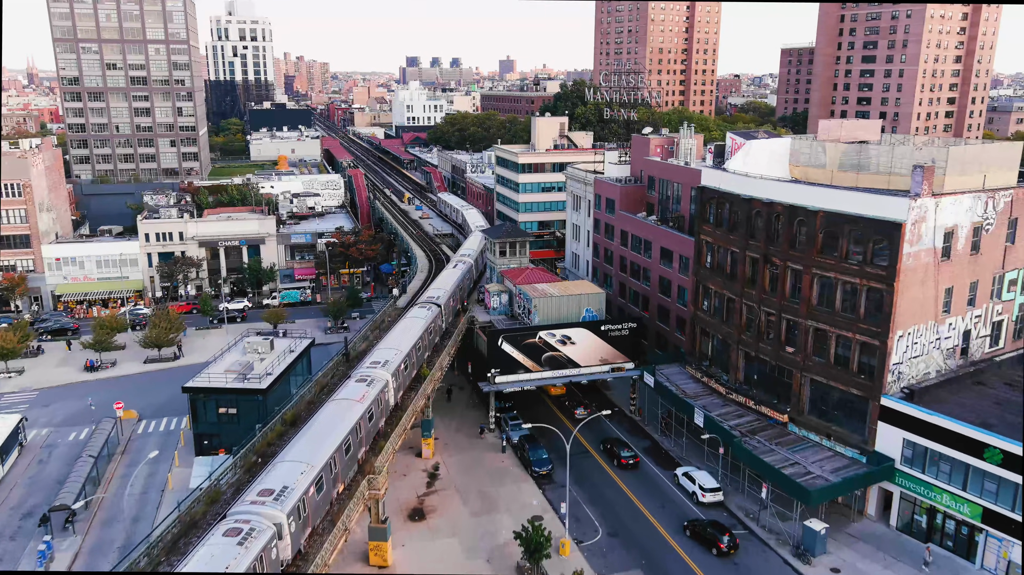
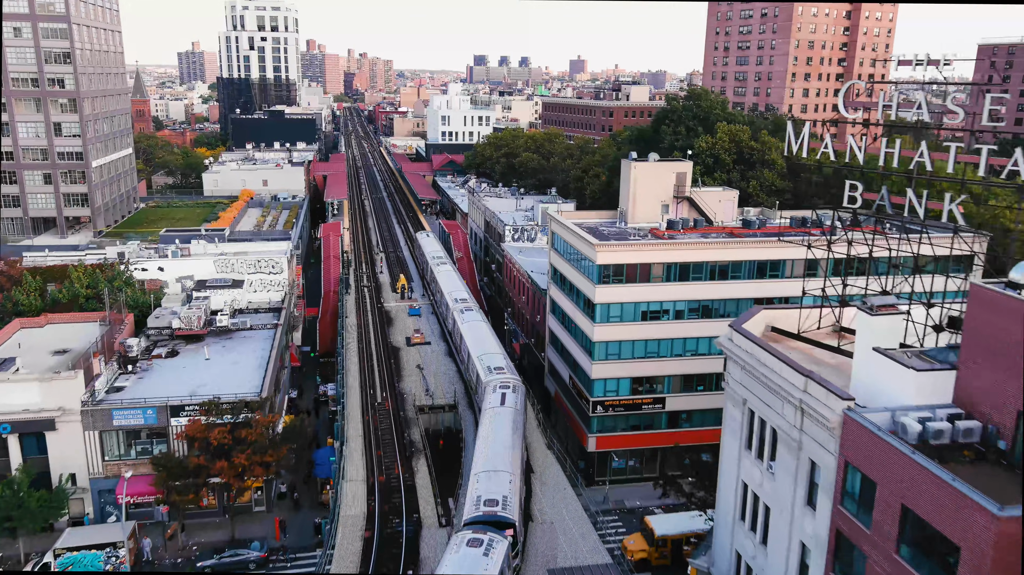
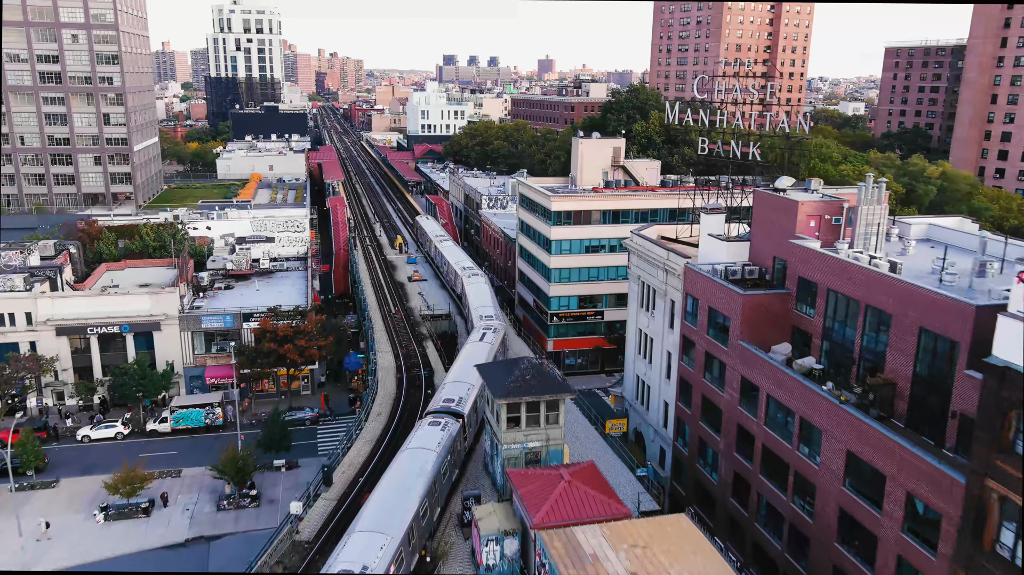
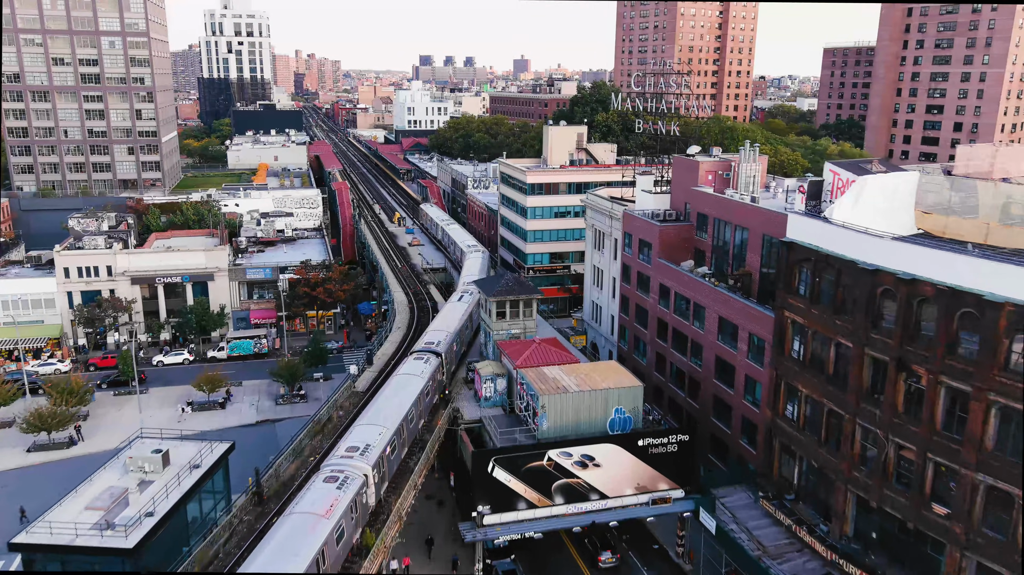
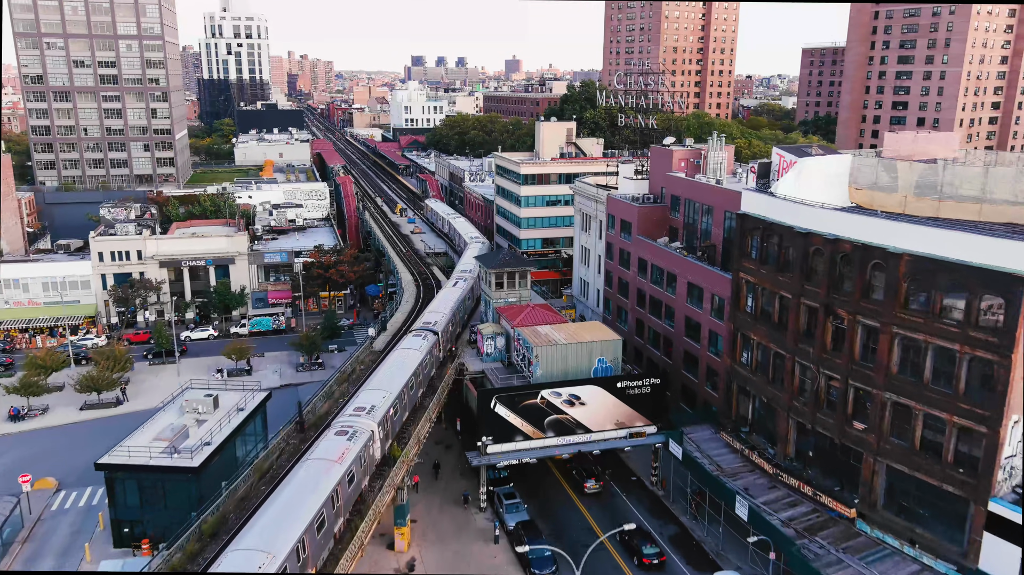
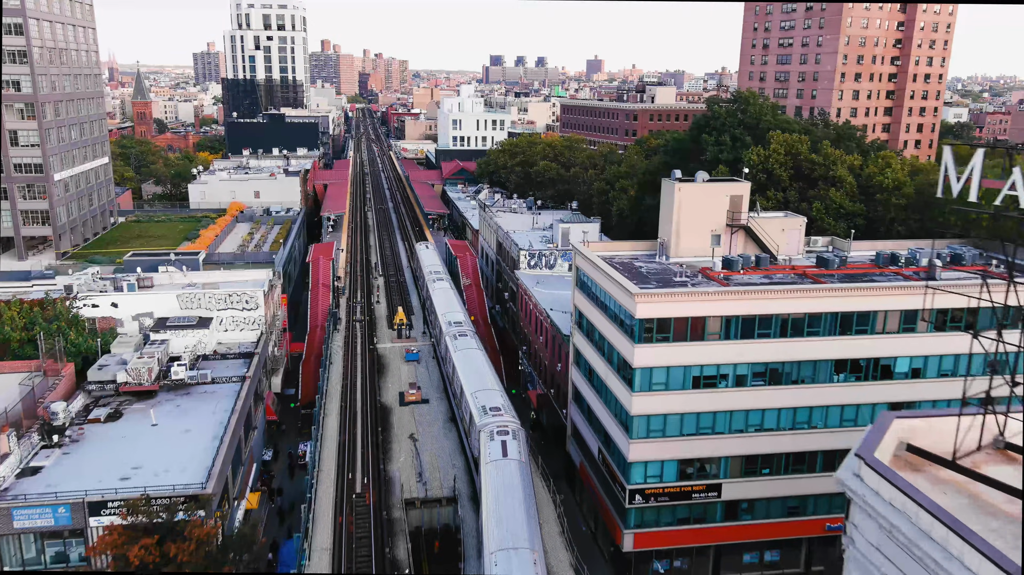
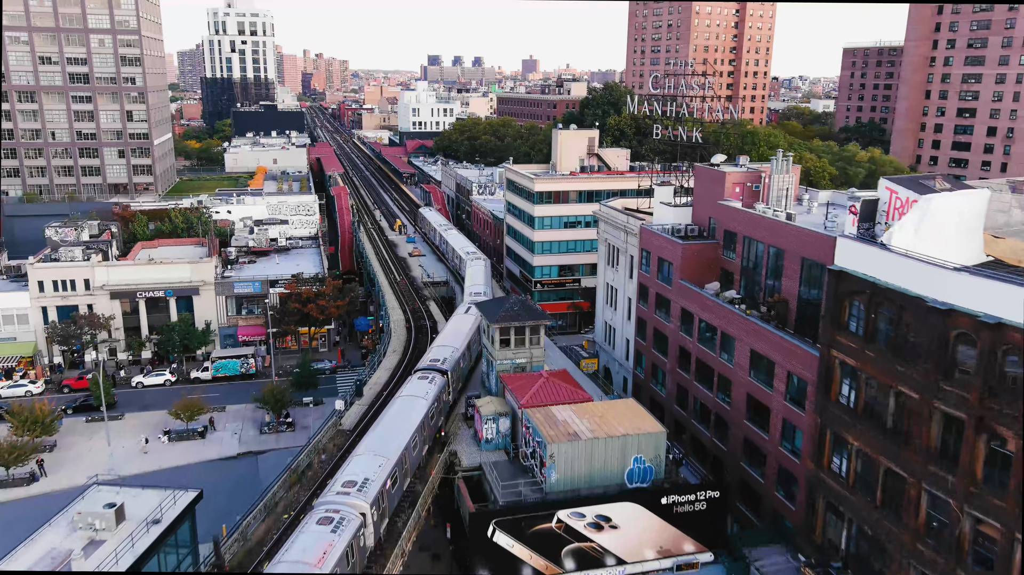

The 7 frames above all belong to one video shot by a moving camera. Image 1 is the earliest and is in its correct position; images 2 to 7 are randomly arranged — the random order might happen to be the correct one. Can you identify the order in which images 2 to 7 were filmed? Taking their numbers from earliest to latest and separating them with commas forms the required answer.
5, 4, 7, 3, 2, 6
